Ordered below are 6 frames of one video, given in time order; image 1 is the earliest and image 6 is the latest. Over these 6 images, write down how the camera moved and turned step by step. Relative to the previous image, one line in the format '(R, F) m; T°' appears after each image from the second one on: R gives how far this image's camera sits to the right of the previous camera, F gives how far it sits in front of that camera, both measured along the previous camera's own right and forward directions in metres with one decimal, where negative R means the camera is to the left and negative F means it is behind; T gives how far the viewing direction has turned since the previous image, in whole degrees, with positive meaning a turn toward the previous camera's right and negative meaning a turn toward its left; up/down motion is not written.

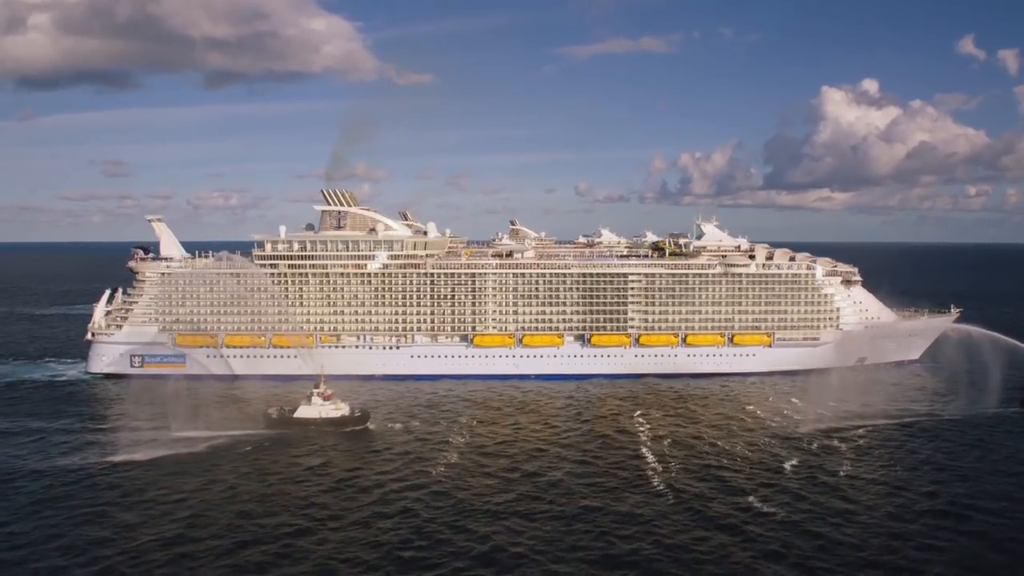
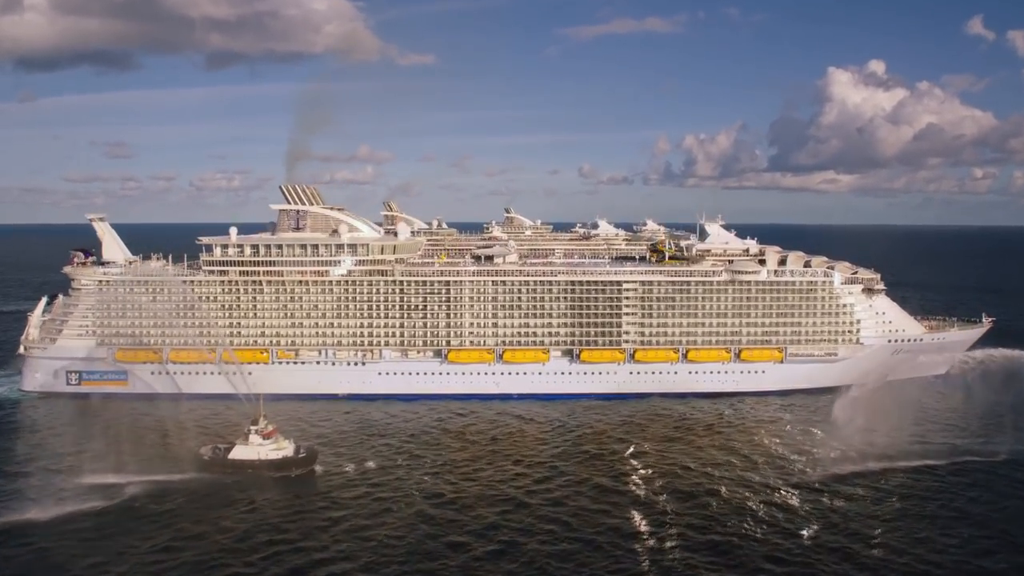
(+1.5, +6.6) m; 0°
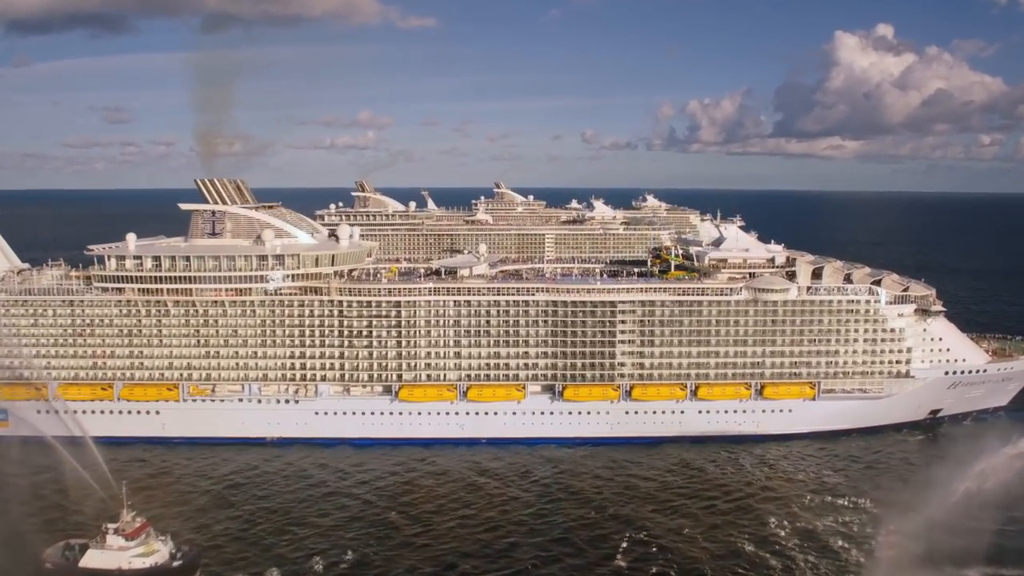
(+1.8, +10.5) m; 0°
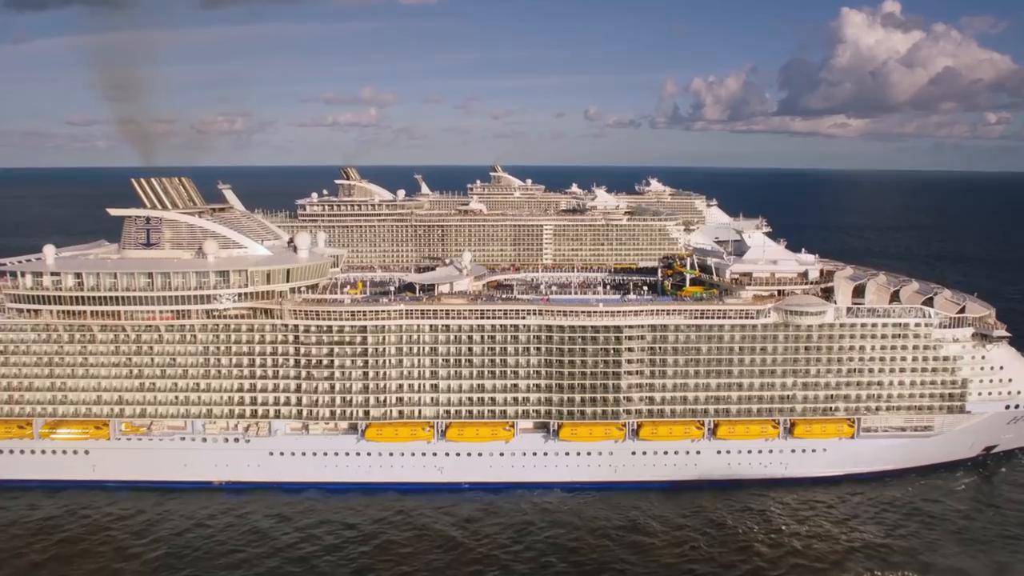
(+0.7, +6.5) m; 0°
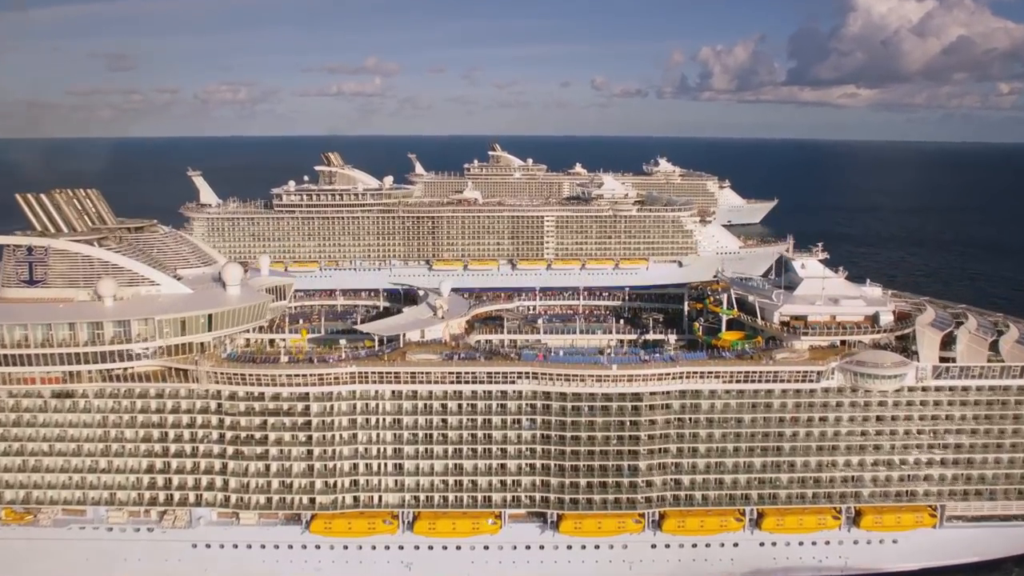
(+0.6, +8.4) m; 0°
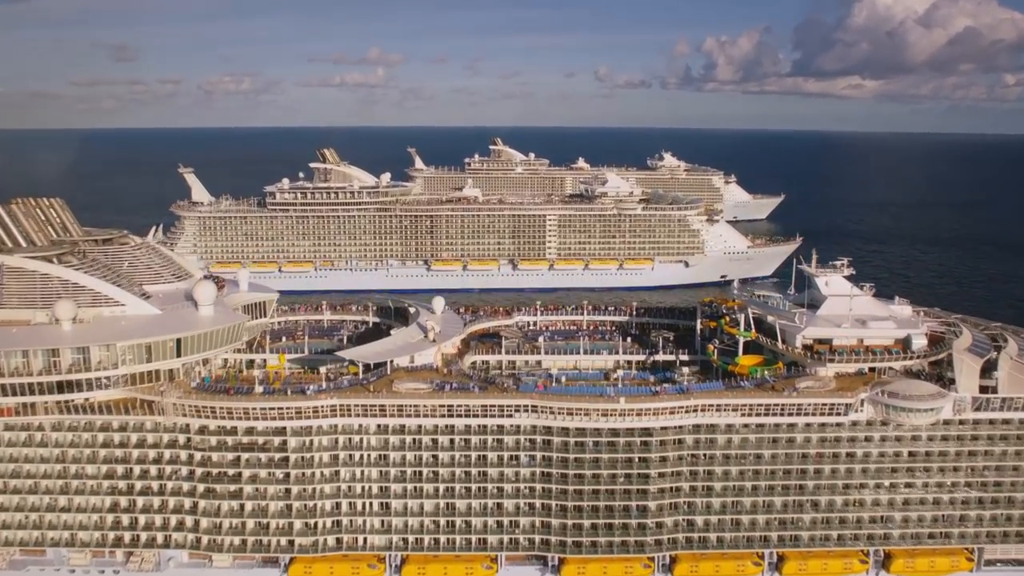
(+0.2, +2.5) m; 0°
